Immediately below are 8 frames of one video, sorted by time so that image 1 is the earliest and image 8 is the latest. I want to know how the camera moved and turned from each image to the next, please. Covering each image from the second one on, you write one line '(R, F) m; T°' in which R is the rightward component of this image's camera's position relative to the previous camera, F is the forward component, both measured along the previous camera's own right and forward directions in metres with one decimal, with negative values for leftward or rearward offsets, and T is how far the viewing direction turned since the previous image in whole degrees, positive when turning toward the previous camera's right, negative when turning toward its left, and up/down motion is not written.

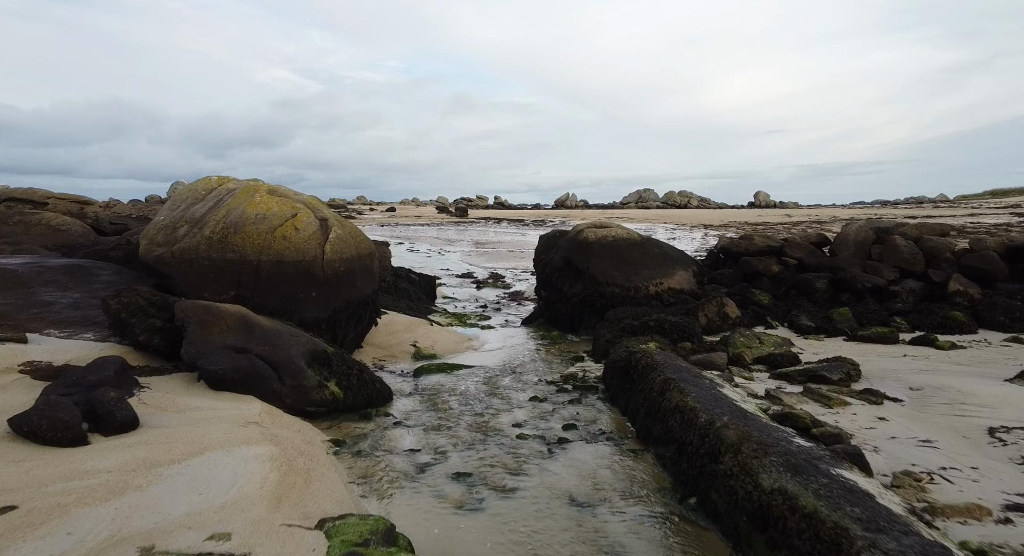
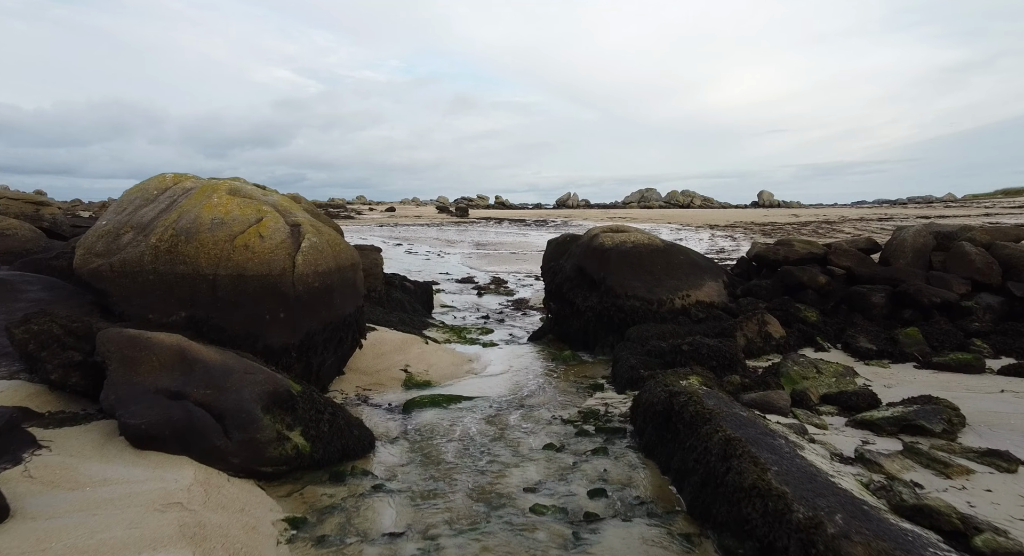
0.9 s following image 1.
(-0.1, +1.6) m; 0°
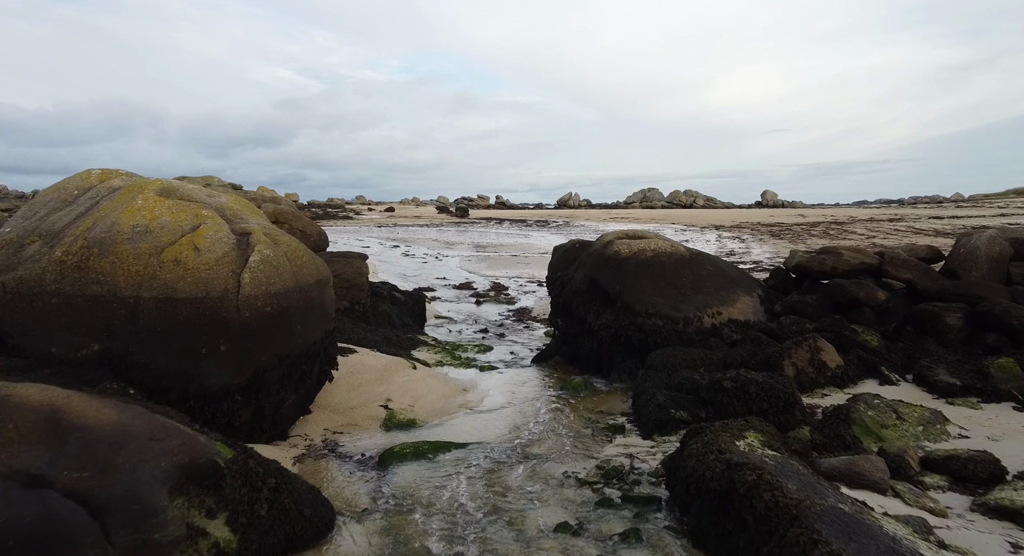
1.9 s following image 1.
(0.0, +1.6) m; 0°
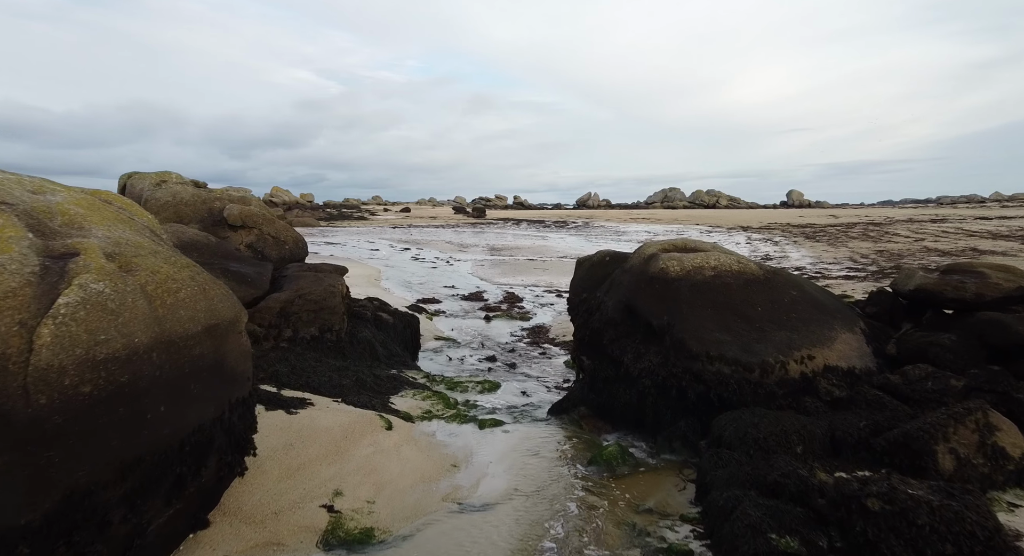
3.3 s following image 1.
(+0.1, +2.7) m; -2°
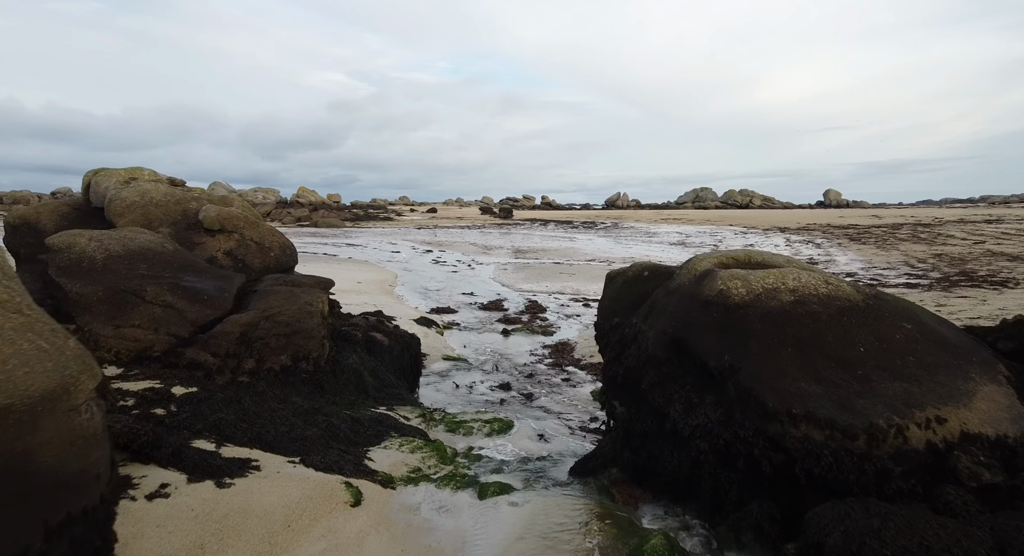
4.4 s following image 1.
(+0.2, +1.9) m; -3°
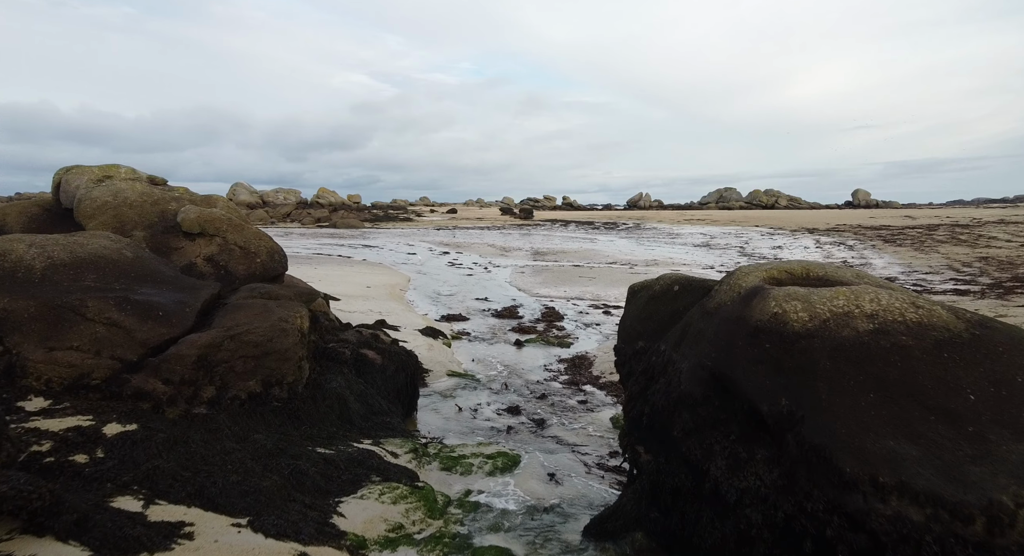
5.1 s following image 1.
(+0.2, +1.2) m; -2°
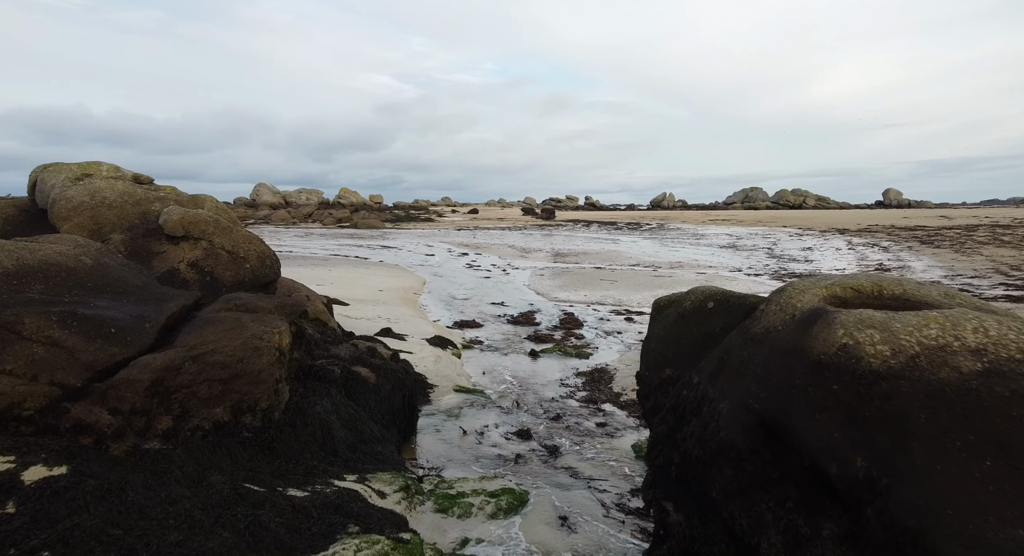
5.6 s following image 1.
(+0.2, +1.0) m; -2°
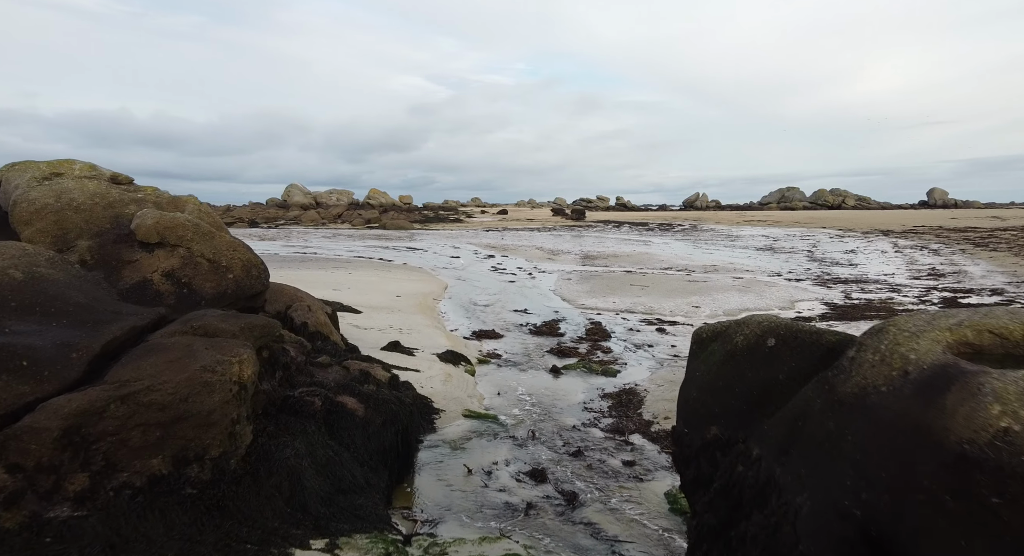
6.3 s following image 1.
(+0.2, +1.2) m; -3°
